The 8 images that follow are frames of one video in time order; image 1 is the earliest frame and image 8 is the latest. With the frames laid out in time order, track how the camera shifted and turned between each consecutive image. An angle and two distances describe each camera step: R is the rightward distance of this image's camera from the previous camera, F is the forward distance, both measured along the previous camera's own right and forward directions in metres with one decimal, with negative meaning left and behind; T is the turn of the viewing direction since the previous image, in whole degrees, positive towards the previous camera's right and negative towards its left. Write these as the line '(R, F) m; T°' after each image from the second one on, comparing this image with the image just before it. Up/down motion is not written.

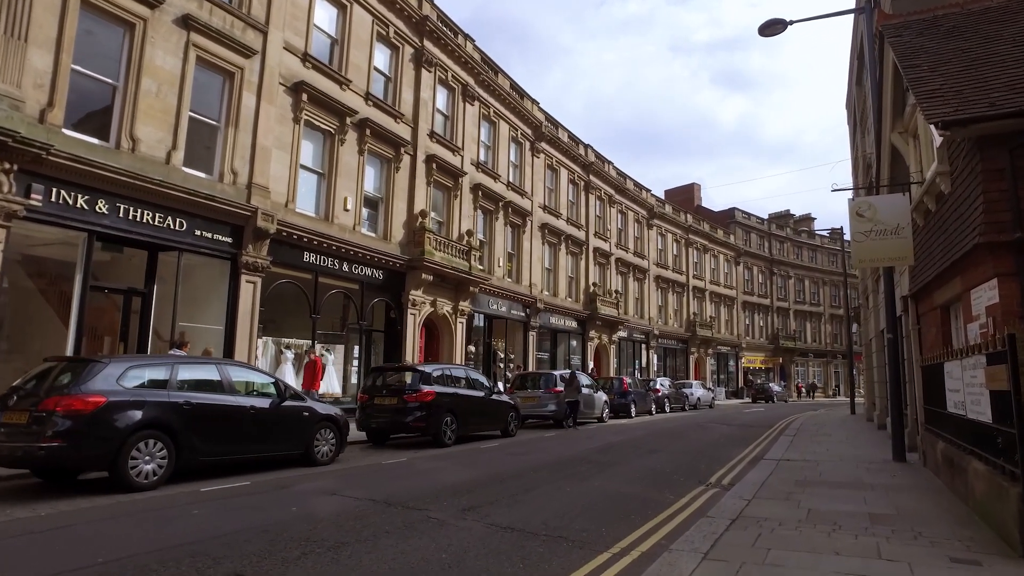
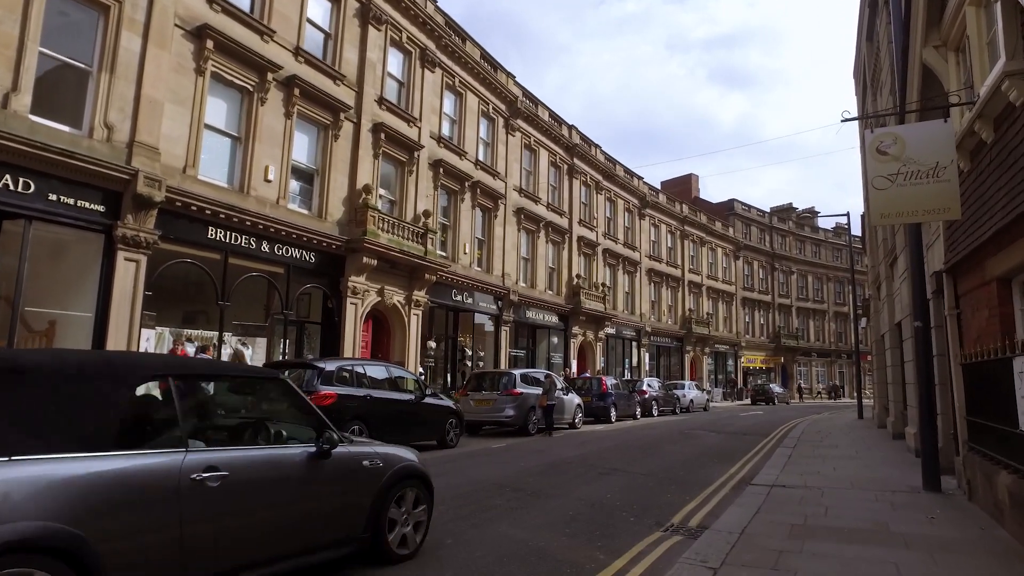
(+1.6, +2.5) m; 0°
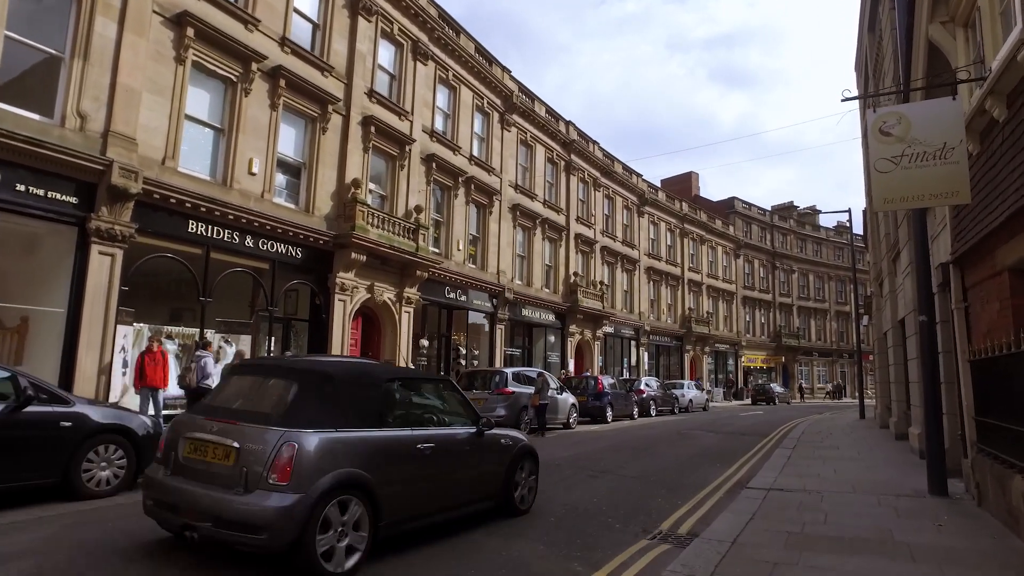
(+0.3, +0.4) m; 0°
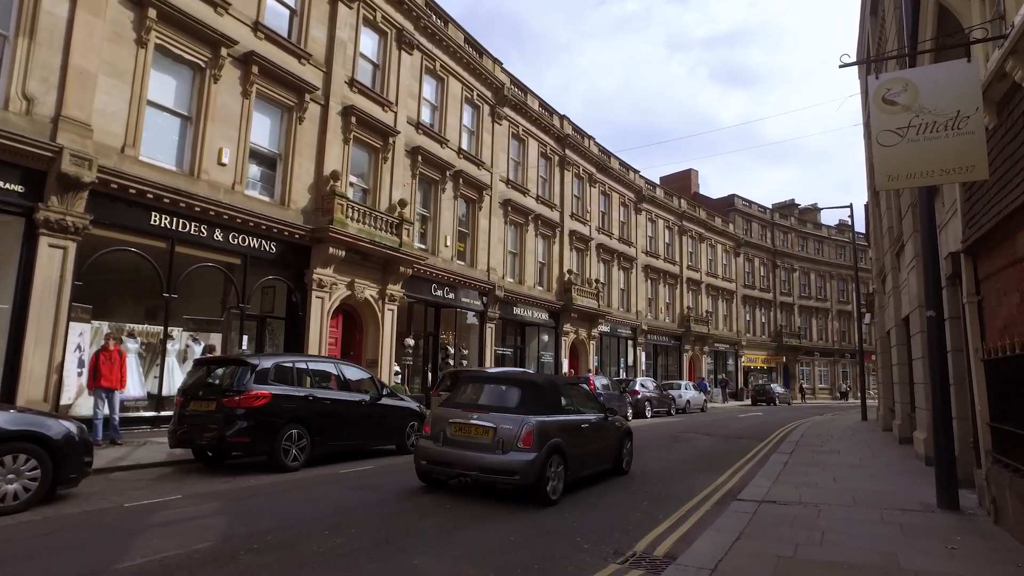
(+0.5, +0.7) m; 0°
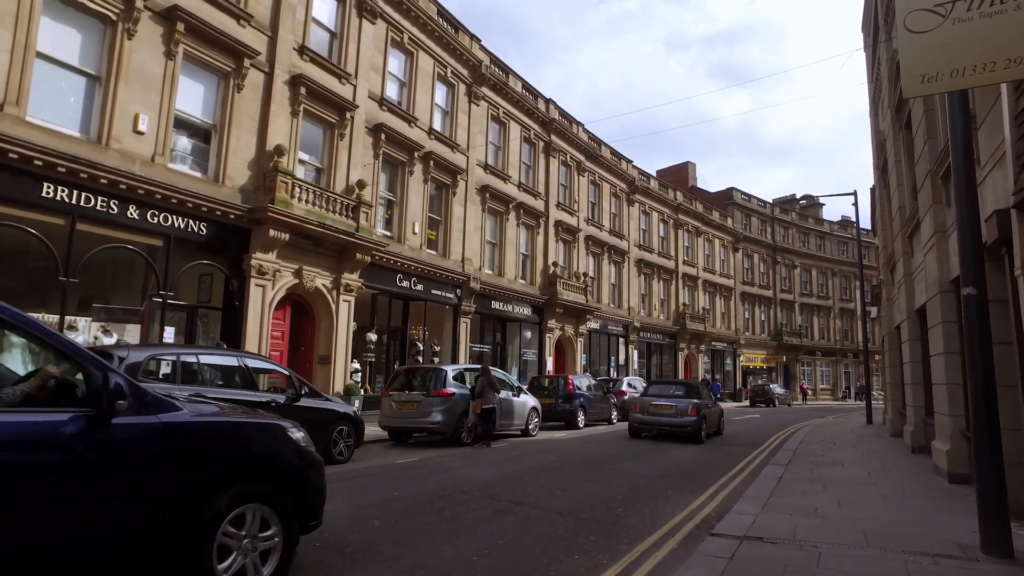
(+1.1, +1.7) m; 0°
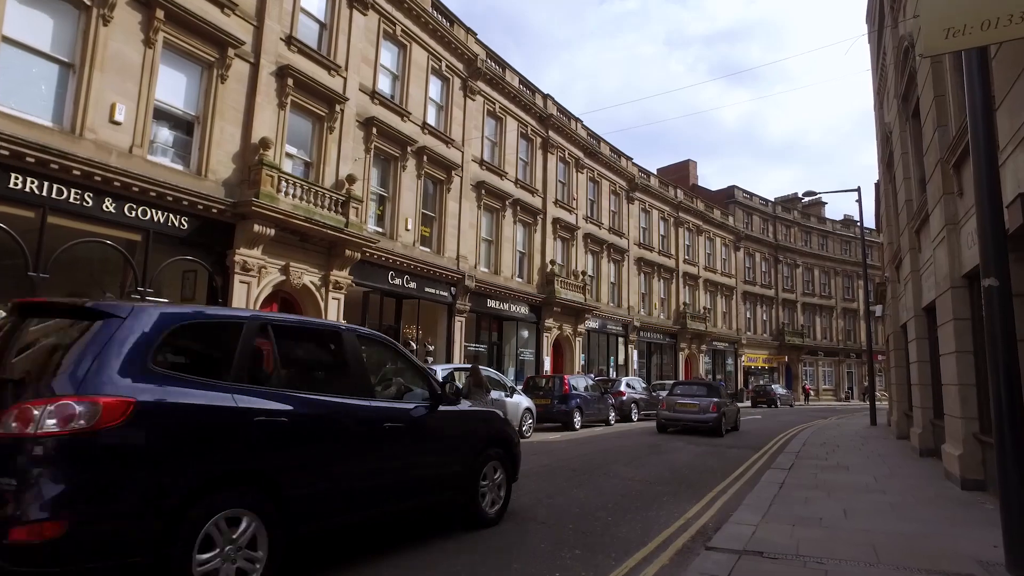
(+0.3, +0.5) m; 0°
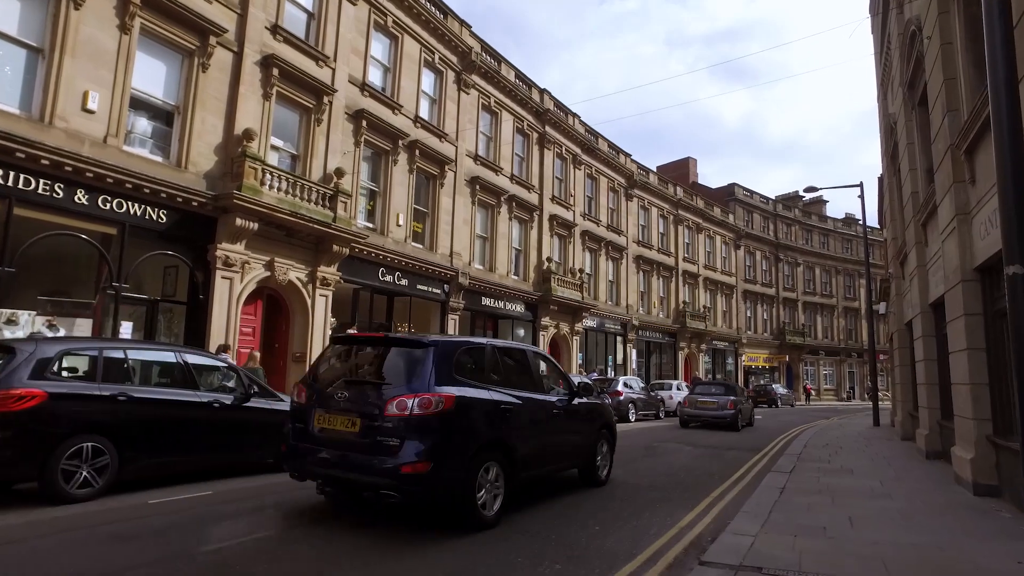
(+0.3, +0.5) m; 0°
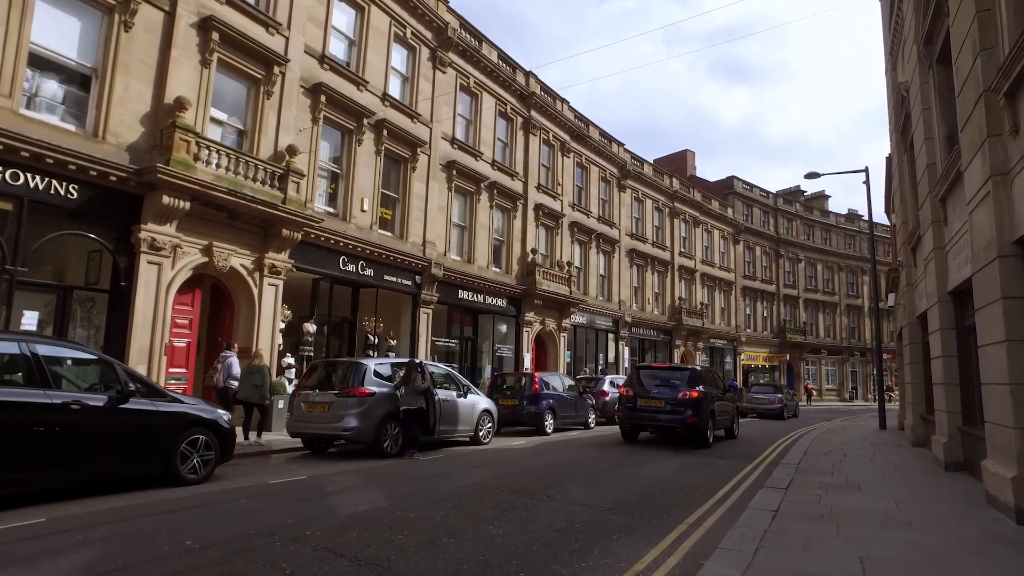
(+1.0, +1.5) m; 0°
